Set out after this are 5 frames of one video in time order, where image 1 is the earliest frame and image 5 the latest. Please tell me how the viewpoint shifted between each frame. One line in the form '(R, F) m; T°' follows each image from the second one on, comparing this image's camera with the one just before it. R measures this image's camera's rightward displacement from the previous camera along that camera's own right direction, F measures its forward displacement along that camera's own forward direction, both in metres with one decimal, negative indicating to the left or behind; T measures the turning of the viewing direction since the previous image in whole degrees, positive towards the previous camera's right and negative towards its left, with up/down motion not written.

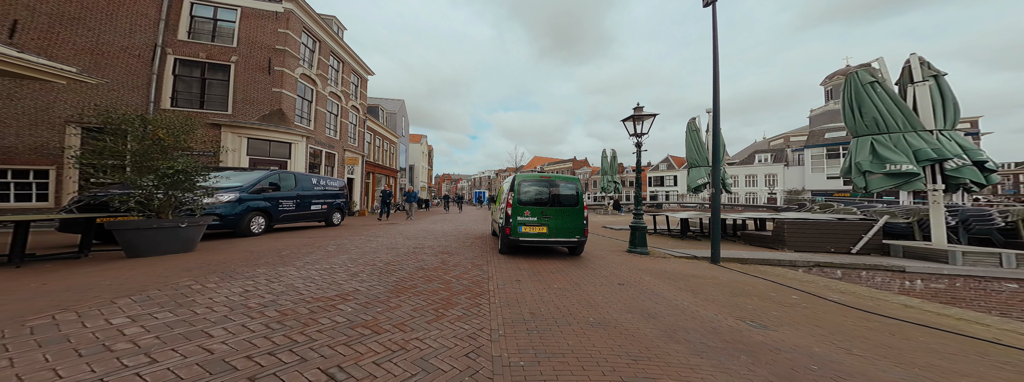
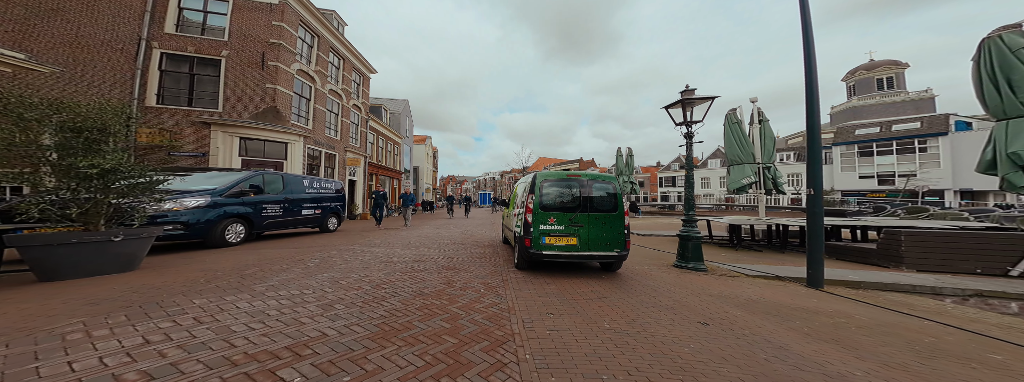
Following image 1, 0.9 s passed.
(-0.3, +1.1) m; -1°
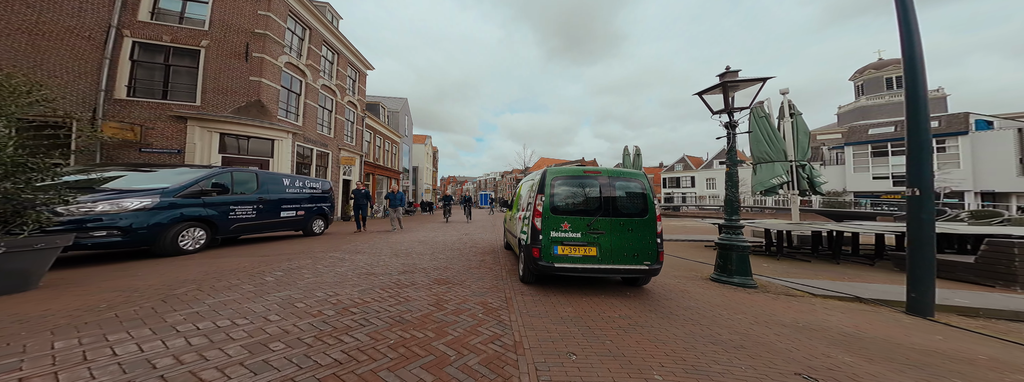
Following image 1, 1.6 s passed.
(-0.1, +0.8) m; 0°
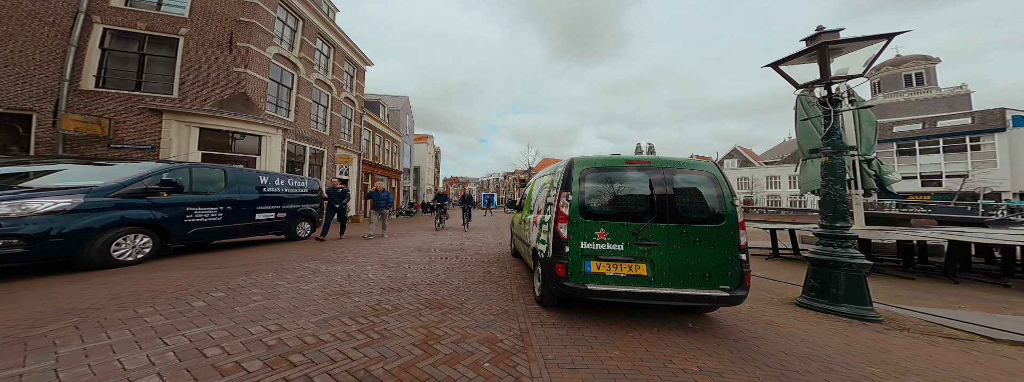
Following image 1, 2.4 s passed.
(-0.1, +1.0) m; 0°
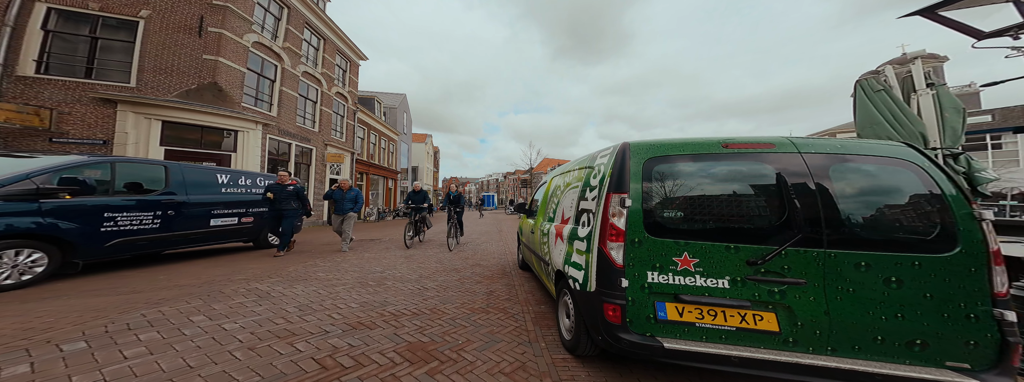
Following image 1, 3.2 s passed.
(-0.2, +1.0) m; 0°
